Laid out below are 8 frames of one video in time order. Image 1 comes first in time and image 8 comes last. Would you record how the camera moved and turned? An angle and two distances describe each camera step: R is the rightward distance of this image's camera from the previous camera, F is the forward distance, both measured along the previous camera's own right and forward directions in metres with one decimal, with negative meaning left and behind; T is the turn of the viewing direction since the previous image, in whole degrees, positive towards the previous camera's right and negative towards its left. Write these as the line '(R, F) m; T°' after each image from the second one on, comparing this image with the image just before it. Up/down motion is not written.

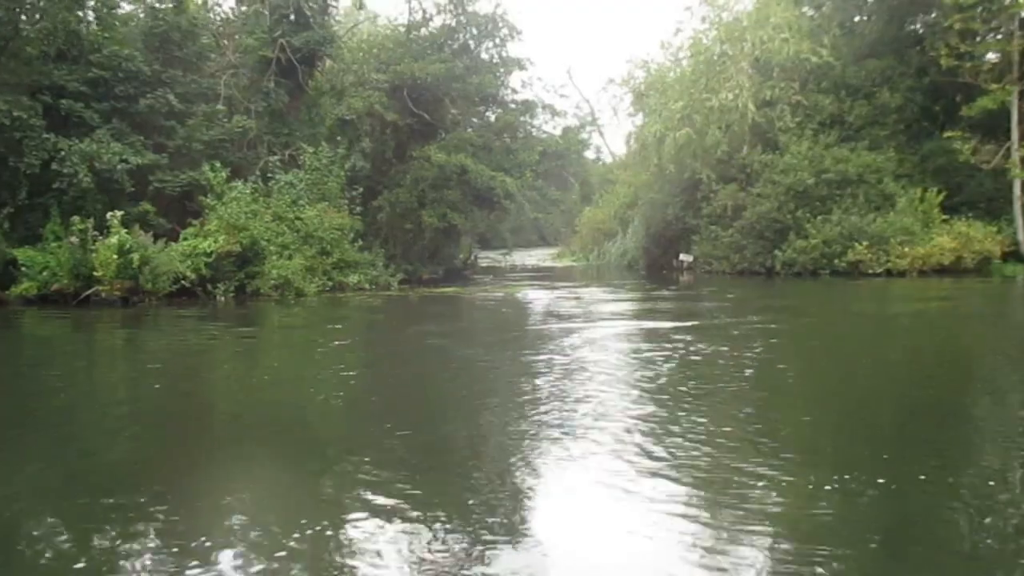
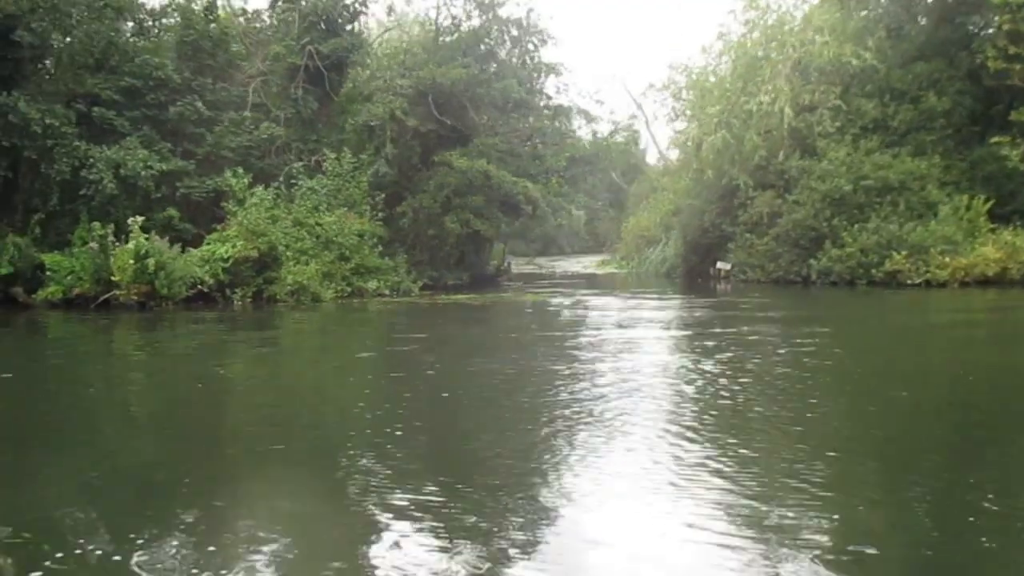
(+0.8, +0.2) m; -4°
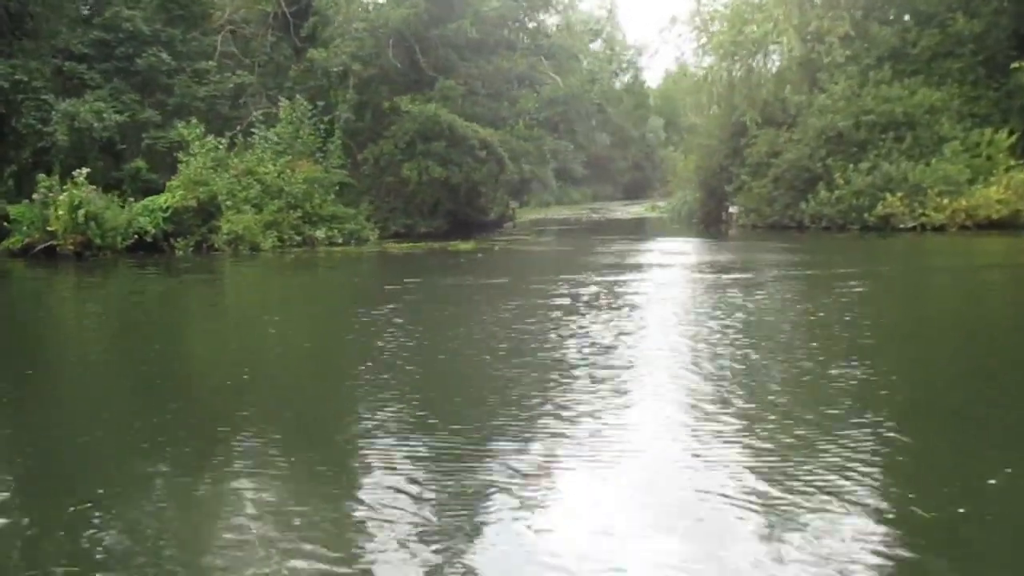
(+2.8, +0.7) m; -9°
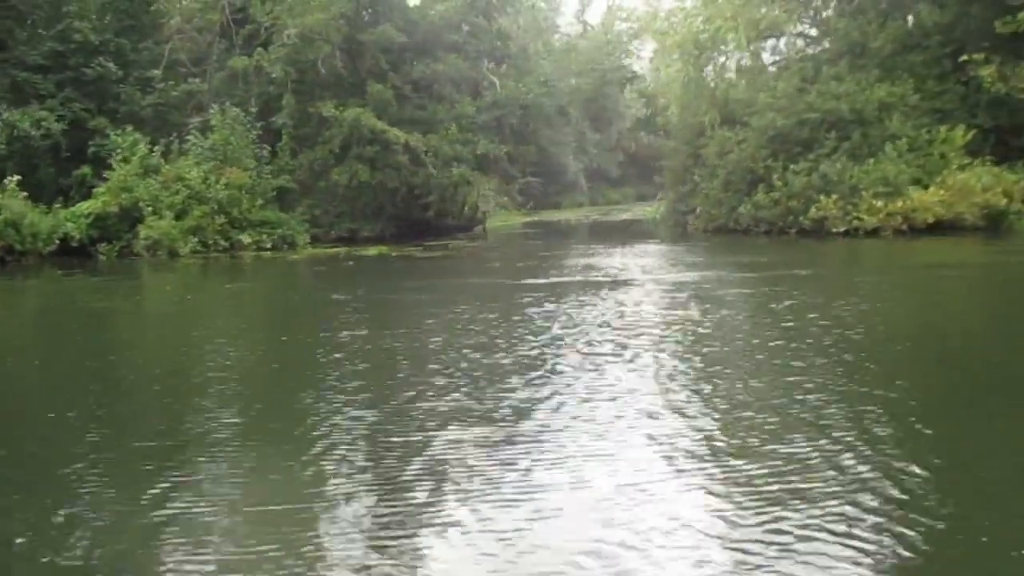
(+2.4, +0.3) m; -6°
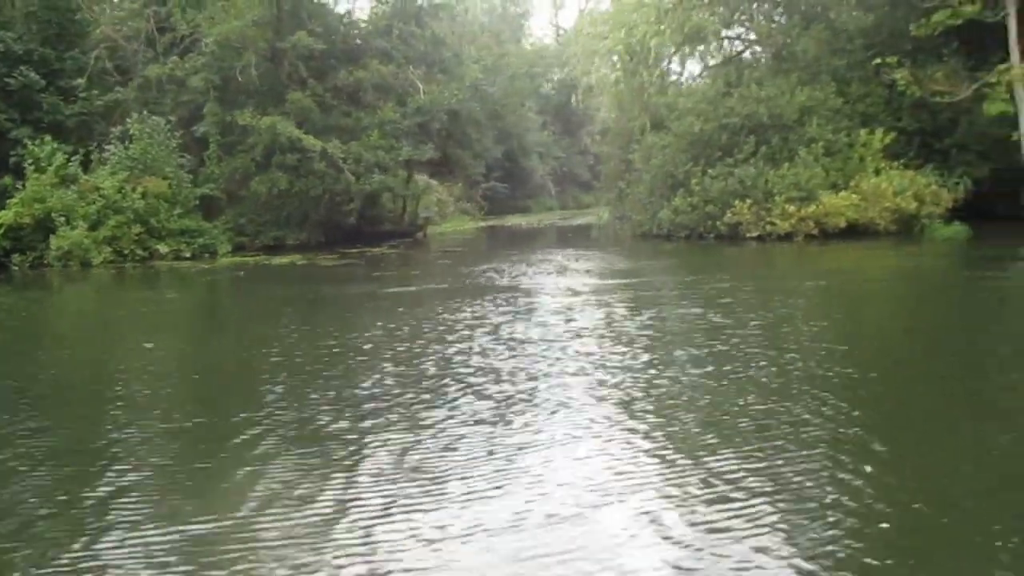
(+1.1, +0.1) m; 0°
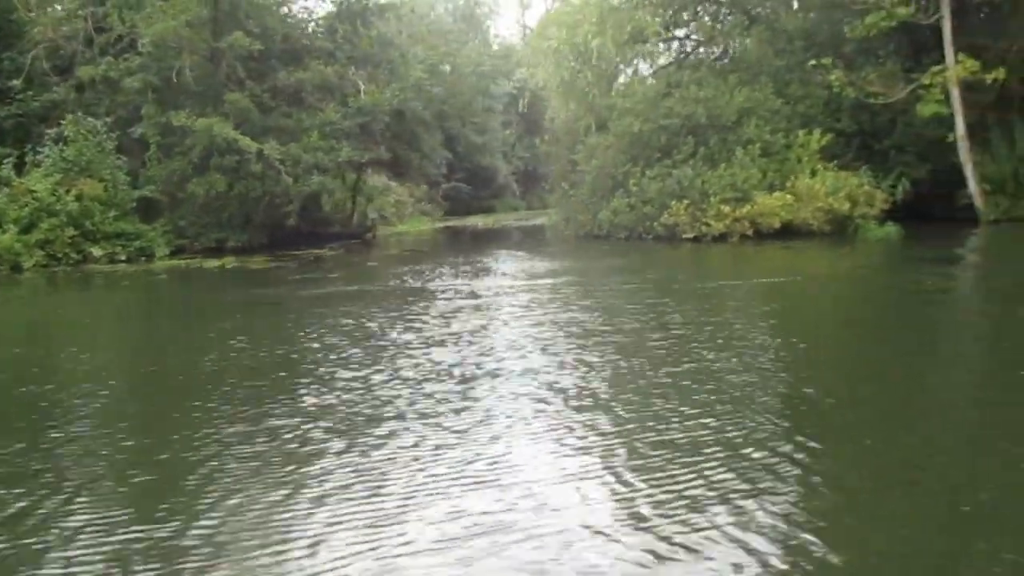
(+0.6, +0.1) m; +1°
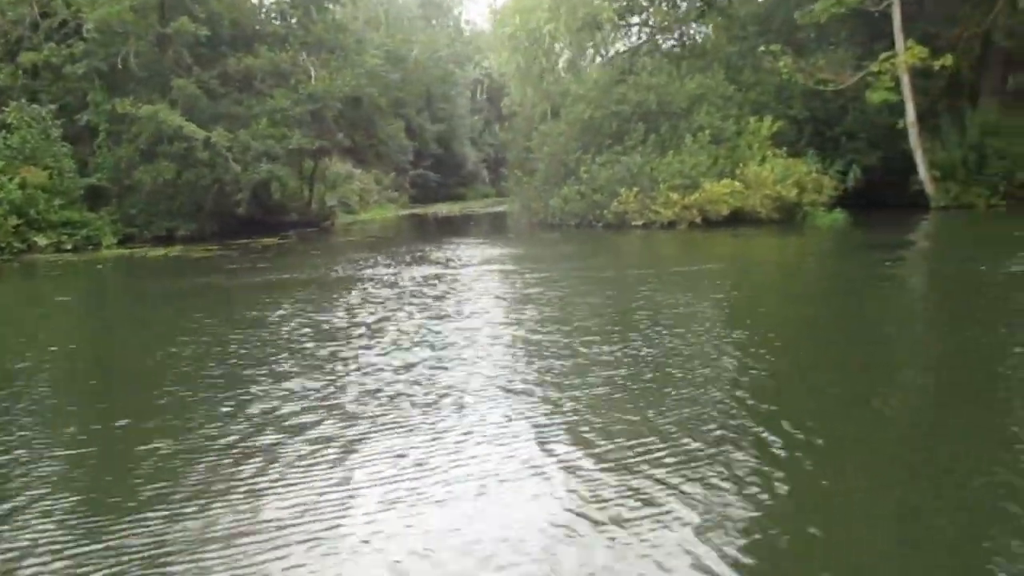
(+0.4, +0.1) m; +1°
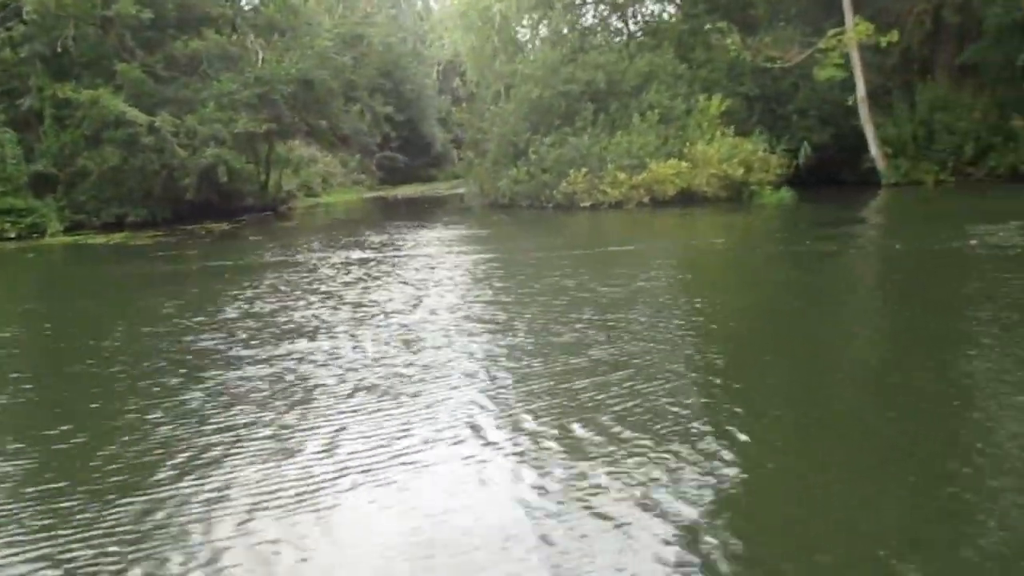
(+0.4, +0.1) m; +1°
